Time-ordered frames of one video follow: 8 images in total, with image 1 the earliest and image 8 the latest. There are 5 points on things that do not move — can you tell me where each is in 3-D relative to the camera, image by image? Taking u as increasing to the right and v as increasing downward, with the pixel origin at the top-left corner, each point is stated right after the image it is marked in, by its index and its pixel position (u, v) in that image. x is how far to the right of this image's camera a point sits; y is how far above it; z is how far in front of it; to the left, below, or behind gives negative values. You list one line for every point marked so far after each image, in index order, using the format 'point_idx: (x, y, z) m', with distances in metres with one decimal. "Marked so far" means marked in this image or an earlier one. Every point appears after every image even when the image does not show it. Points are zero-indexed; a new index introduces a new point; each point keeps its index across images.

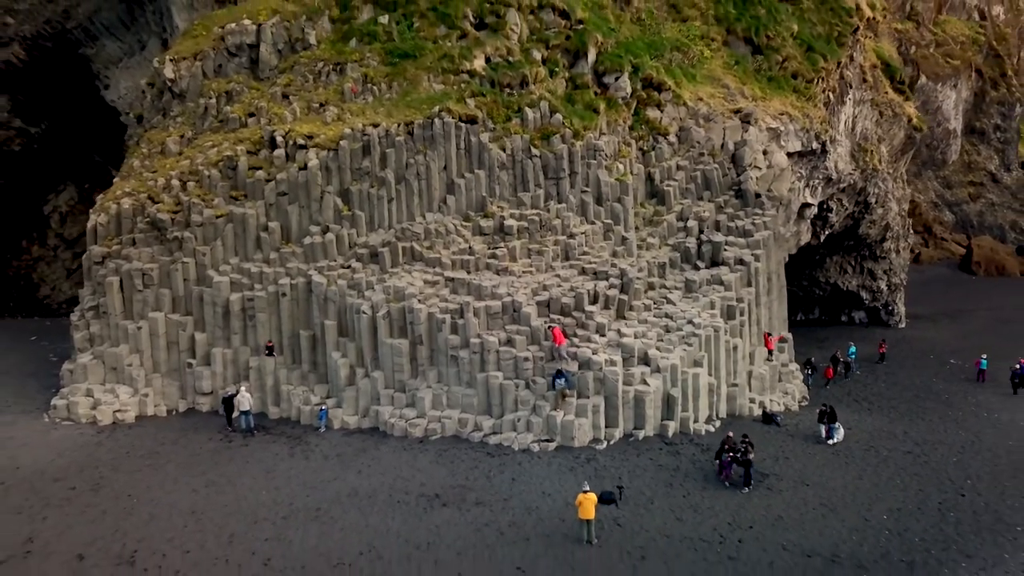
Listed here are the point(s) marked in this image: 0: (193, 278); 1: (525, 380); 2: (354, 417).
0: (-6.3, +0.2, +16.0) m
1: (+0.2, -1.6, +14.6) m
2: (-3.0, -2.4, +15.1) m
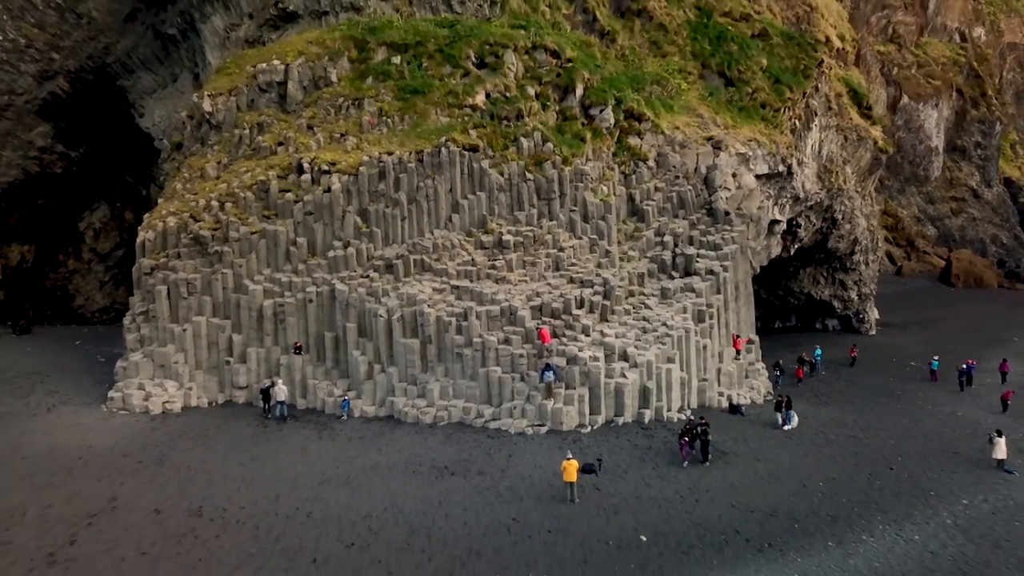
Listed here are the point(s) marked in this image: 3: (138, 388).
0: (-6.4, +0.1, +18.3) m
1: (+0.2, -1.8, +16.9) m
2: (-3.0, -2.5, +17.4) m
3: (-8.3, -2.2, +17.9) m
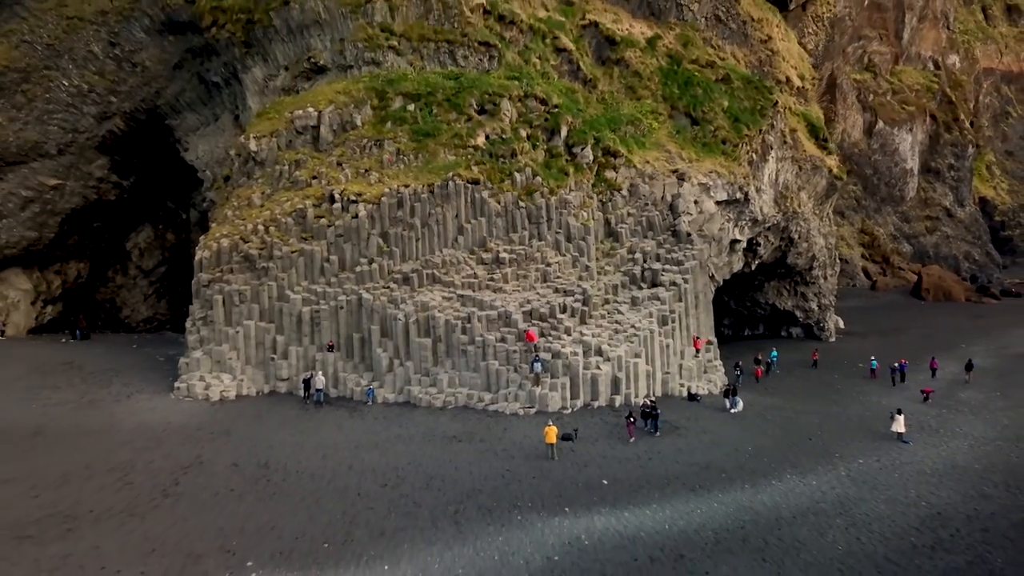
0: (-6.5, -0.2, +22.2) m
1: (0.0, -2.0, +20.8) m
2: (-3.1, -2.8, +21.3) m
3: (-8.4, -2.4, +21.8) m
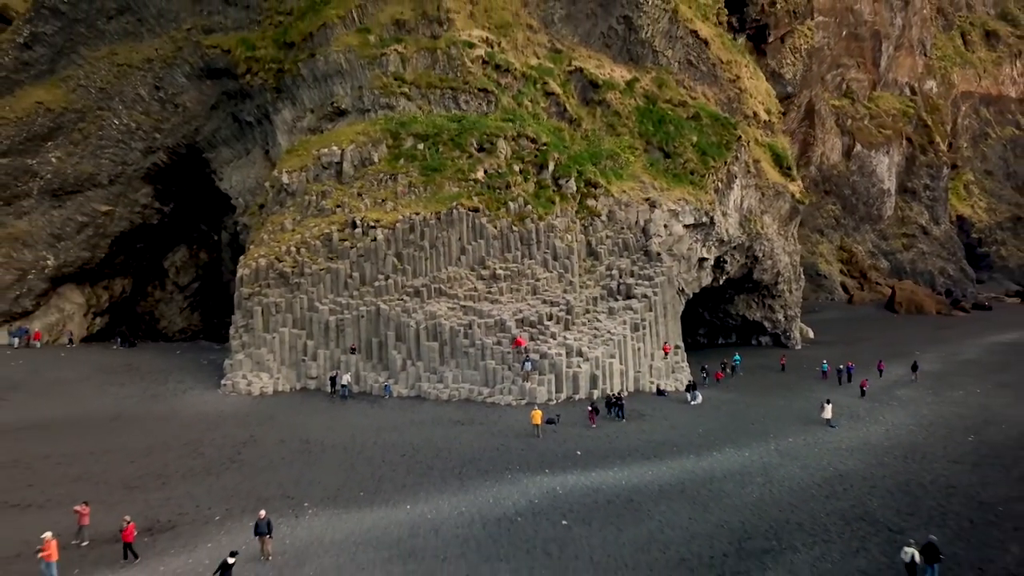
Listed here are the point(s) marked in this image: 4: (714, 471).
0: (-6.7, -0.6, +26.2) m
1: (-0.1, -2.3, +24.7) m
2: (-3.3, -3.1, +25.2) m
3: (-8.6, -2.8, +25.8) m
4: (+4.6, -4.2, +18.5) m
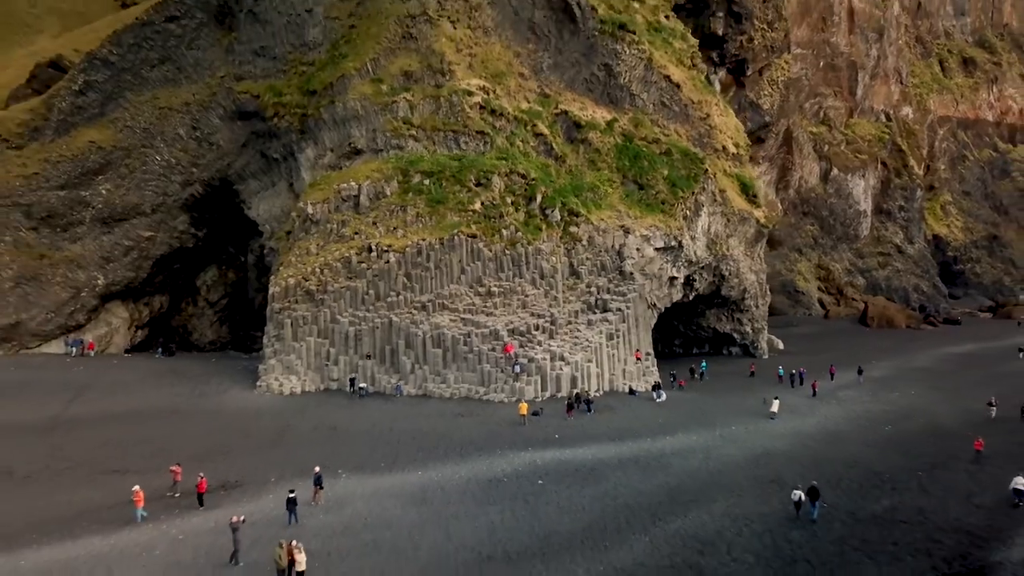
0: (-7.0, -1.2, +30.8) m
1: (-0.4, -2.9, +29.2) m
2: (-3.6, -3.7, +29.7) m
3: (-8.9, -3.4, +30.3) m
4: (+4.4, -4.6, +23.0) m
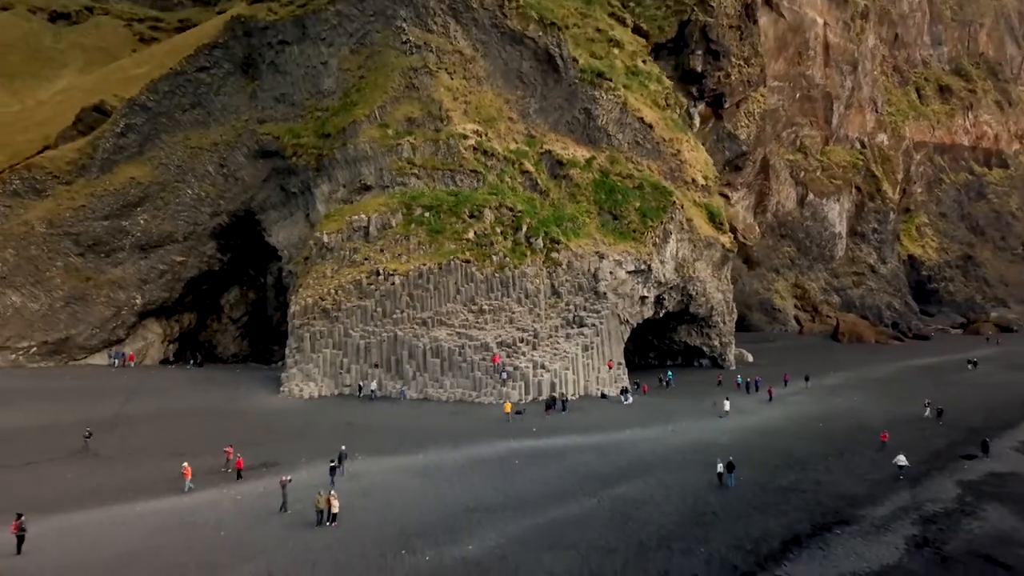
0: (-7.5, -2.0, +35.7) m
1: (-0.9, -3.6, +34.1) m
2: (-4.1, -4.5, +34.6) m
3: (-9.4, -4.2, +35.2) m
4: (+3.8, -5.2, +27.8) m
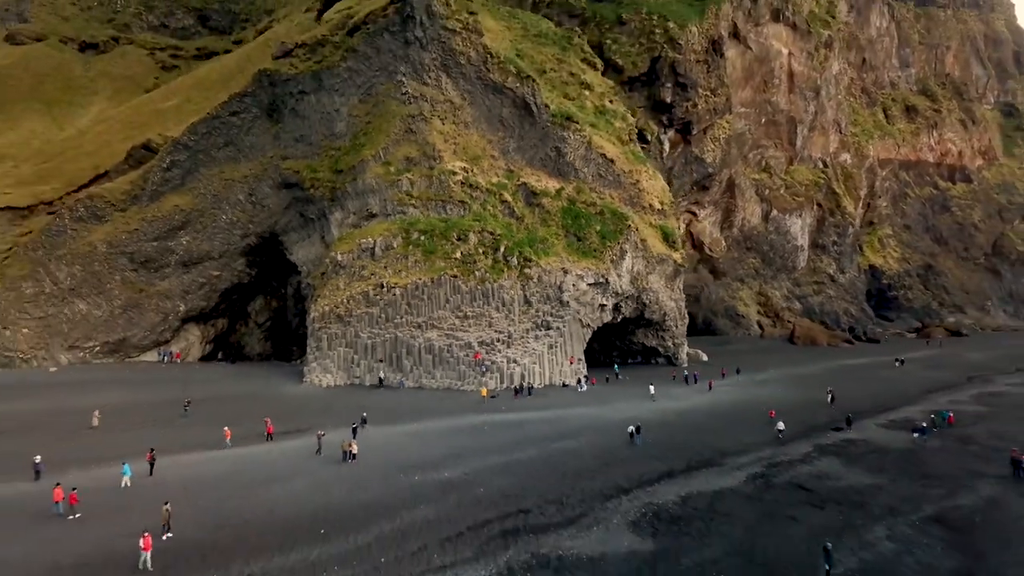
0: (-8.7, -2.6, +44.2) m
1: (-2.1, -4.2, +42.6) m
2: (-5.3, -5.0, +43.0) m
3: (-10.6, -4.8, +43.6) m
4: (+2.6, -5.7, +36.3) m
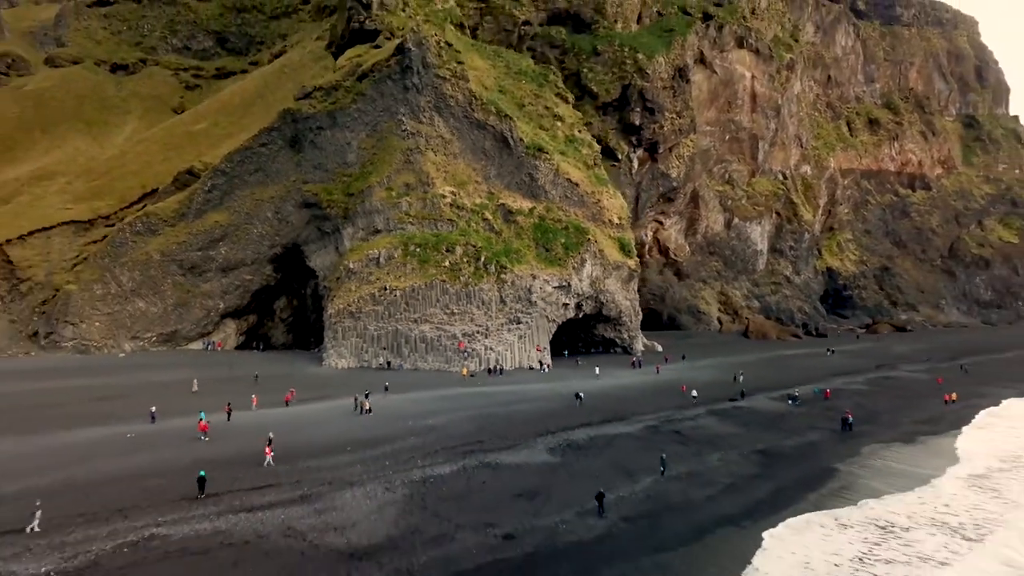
0: (-10.3, -2.7, +55.4) m
1: (-3.7, -4.4, +53.8) m
2: (-6.9, -5.2, +54.3) m
3: (-12.2, -4.9, +54.8) m
4: (+1.0, -5.9, +47.5) m
